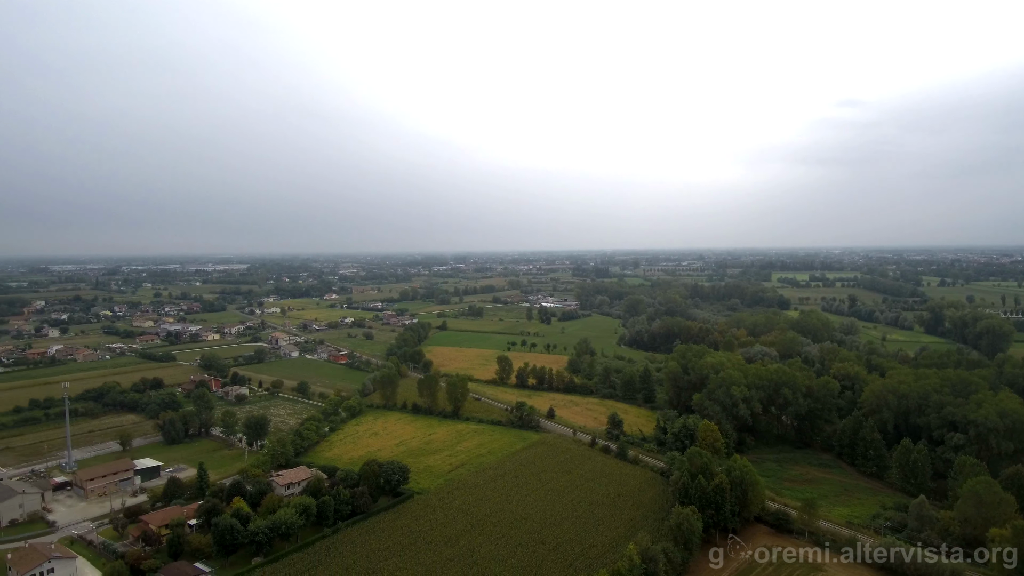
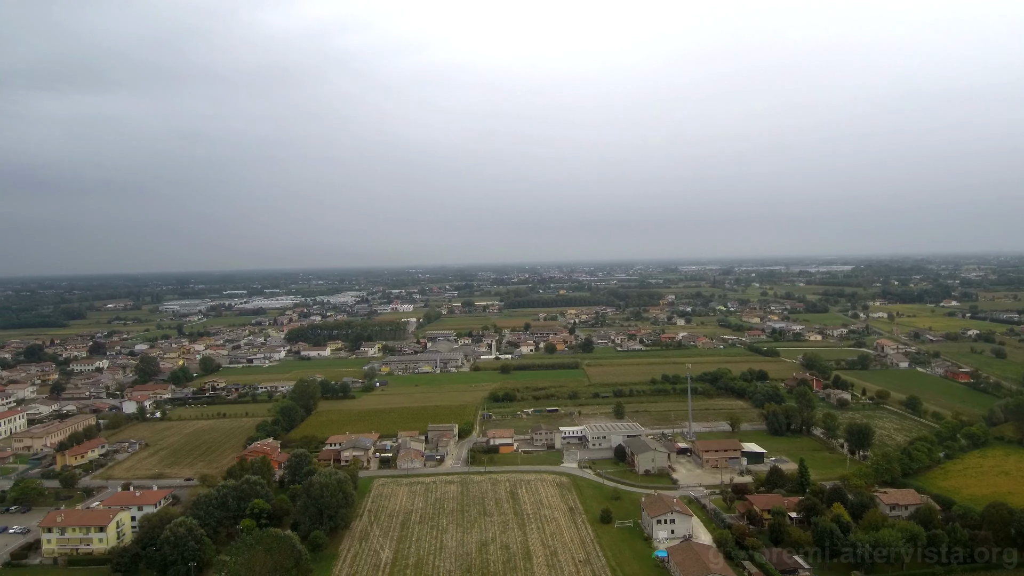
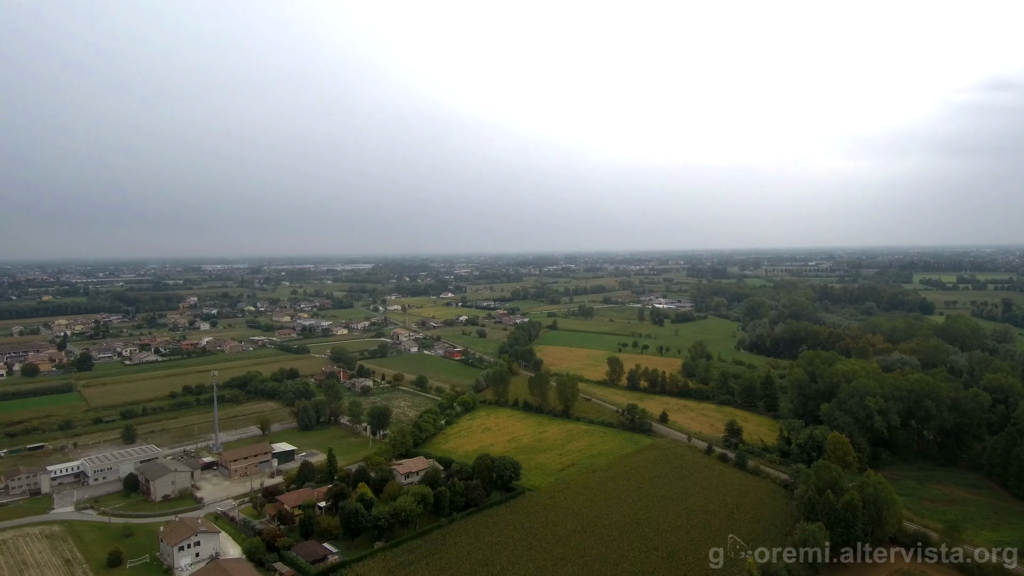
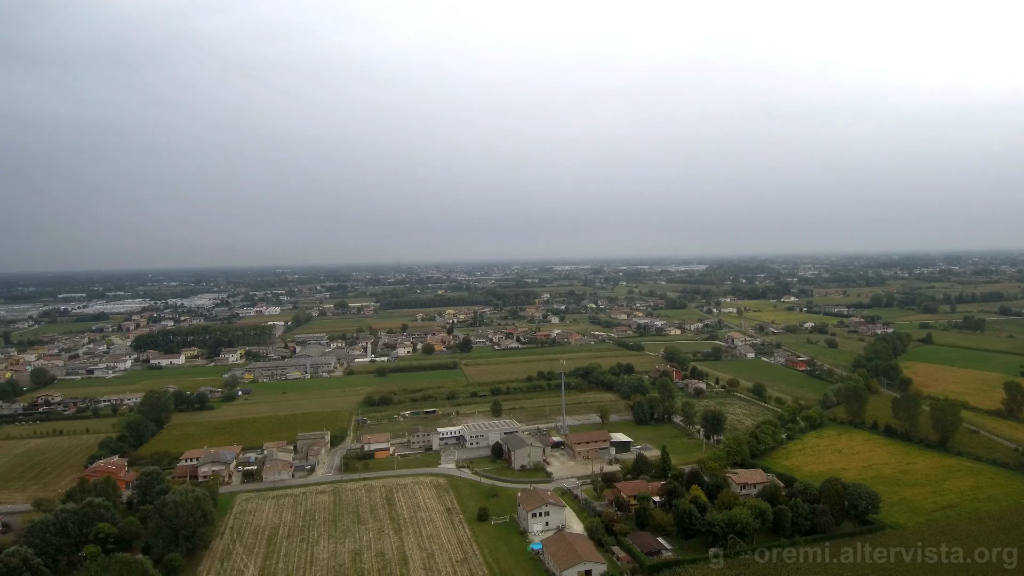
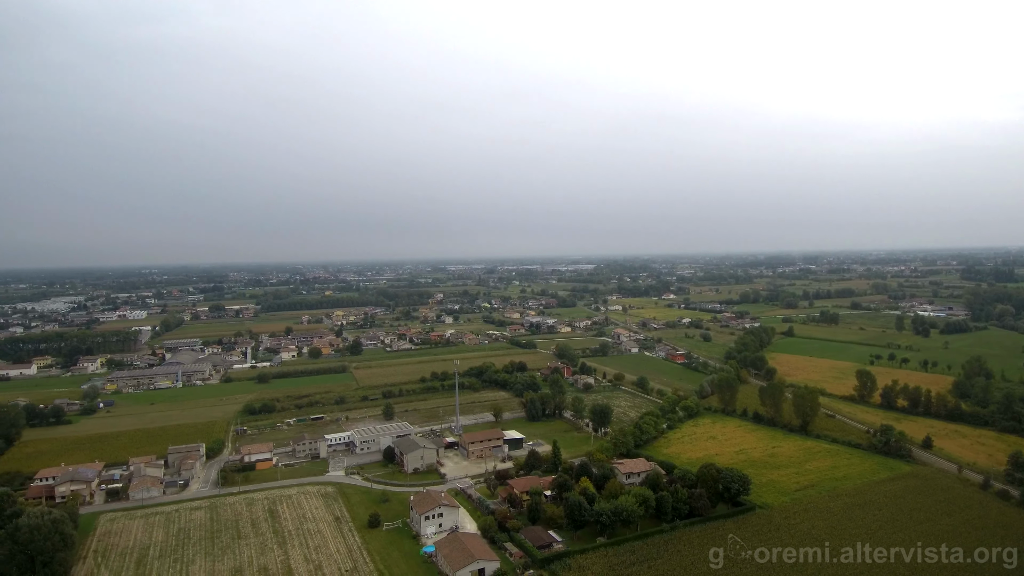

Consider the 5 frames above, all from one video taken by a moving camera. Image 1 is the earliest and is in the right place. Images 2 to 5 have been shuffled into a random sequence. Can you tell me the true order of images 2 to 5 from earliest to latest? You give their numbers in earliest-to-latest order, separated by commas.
3, 5, 4, 2
